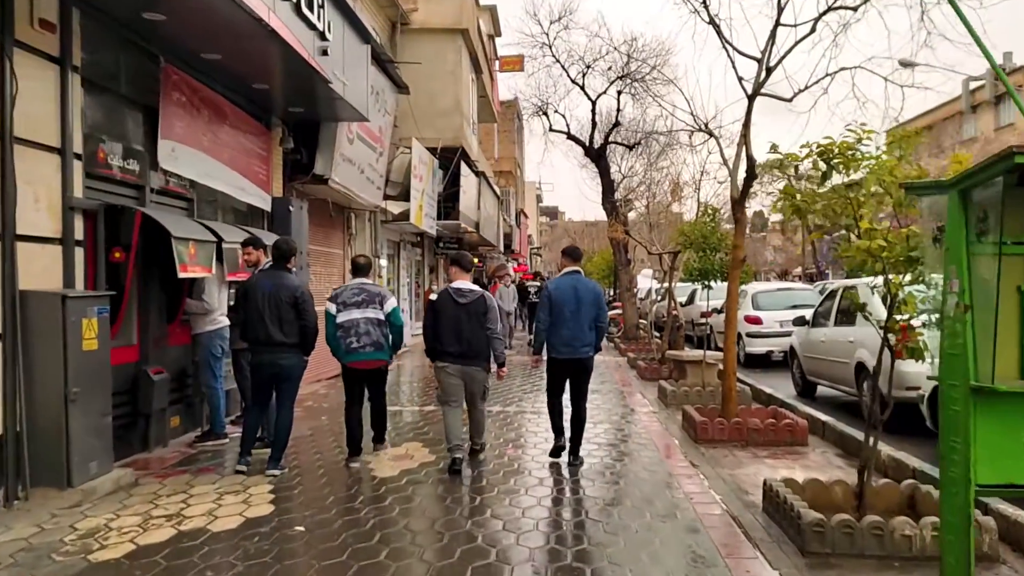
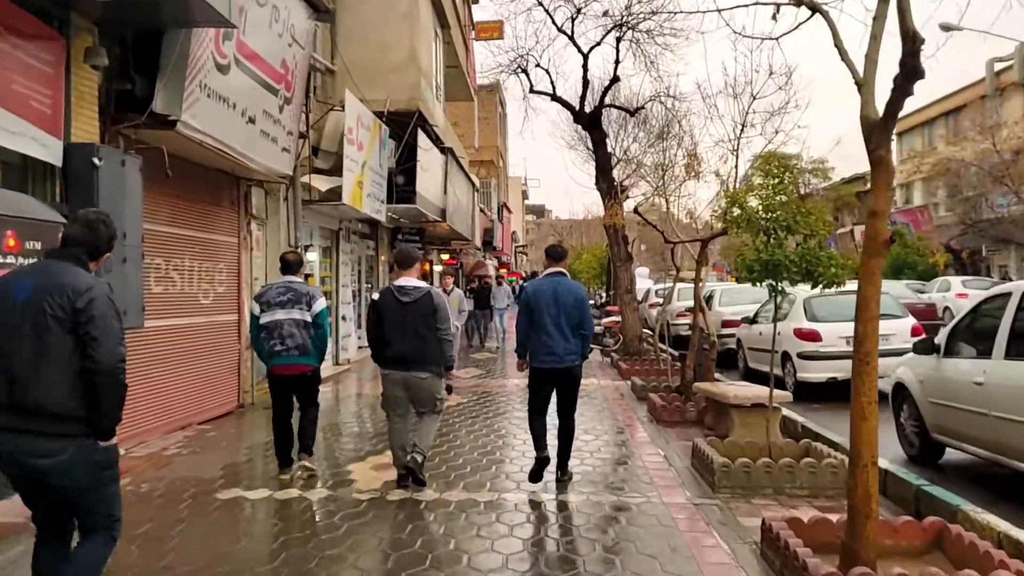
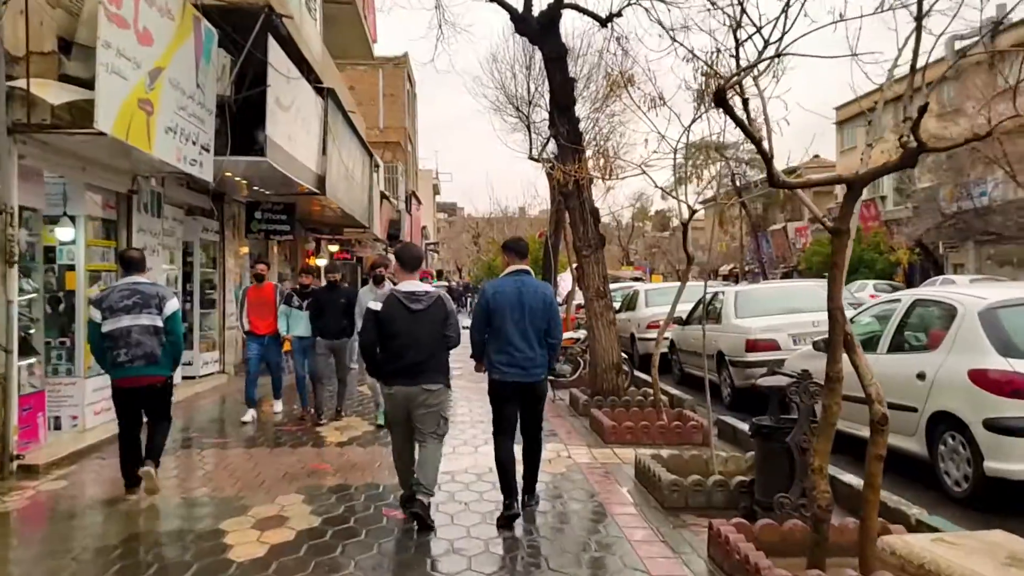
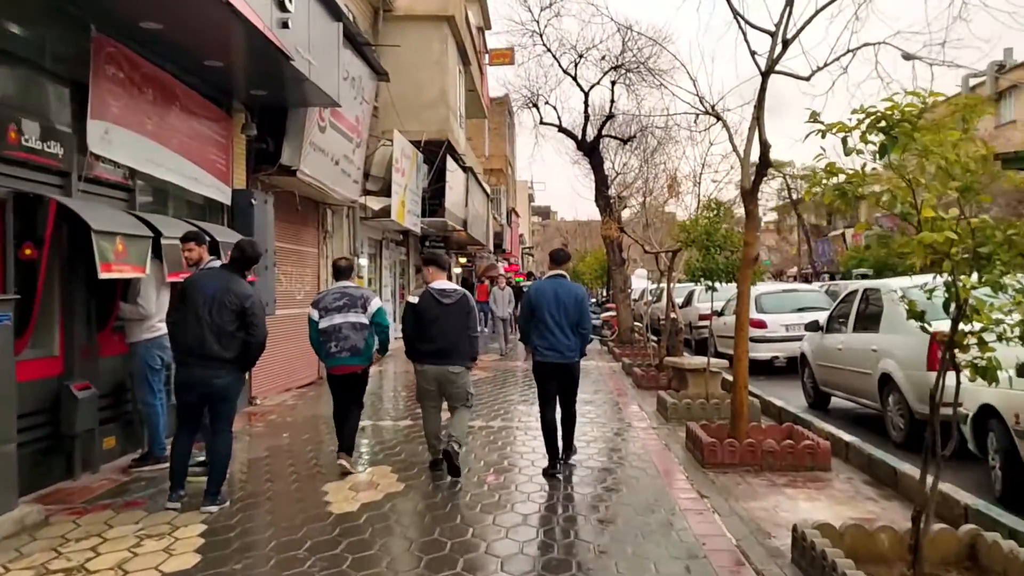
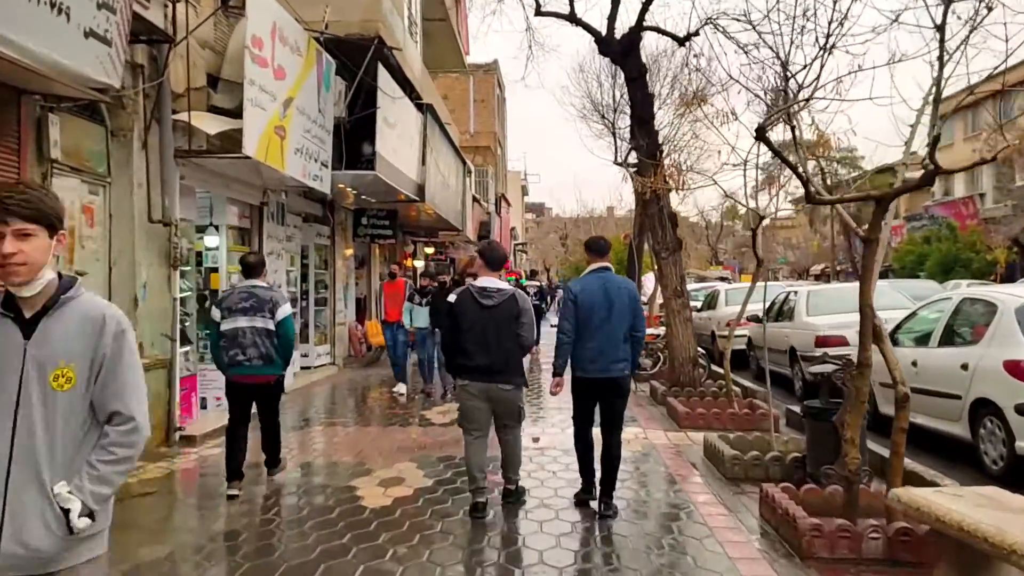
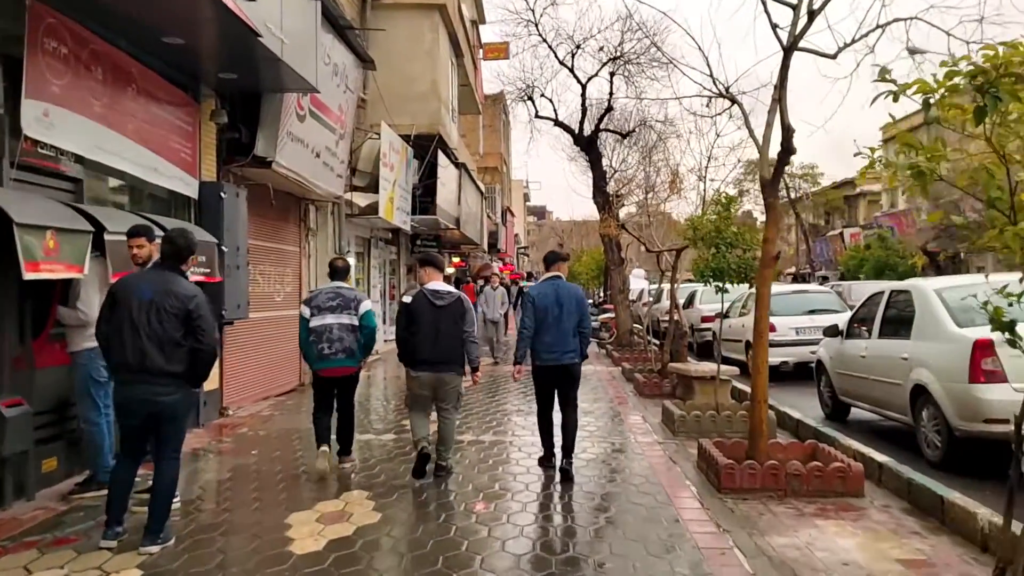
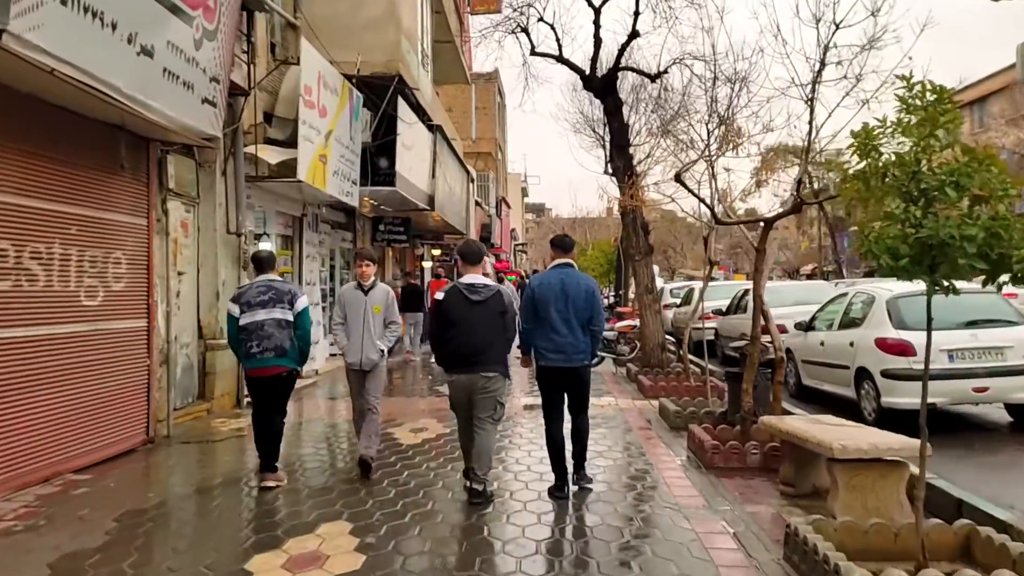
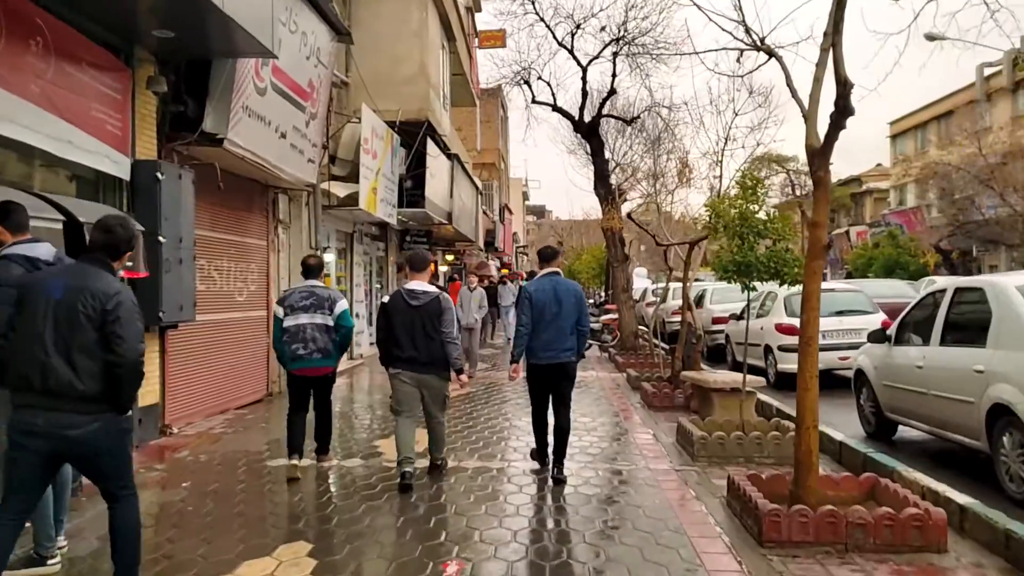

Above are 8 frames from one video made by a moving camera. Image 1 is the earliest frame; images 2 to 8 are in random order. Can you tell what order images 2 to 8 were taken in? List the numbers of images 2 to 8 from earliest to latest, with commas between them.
4, 6, 8, 2, 7, 5, 3
